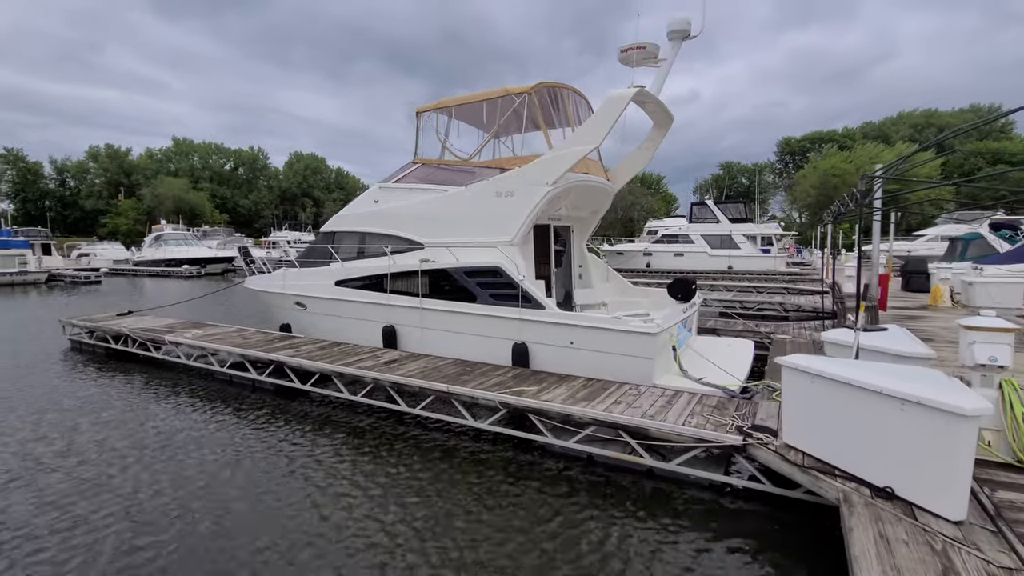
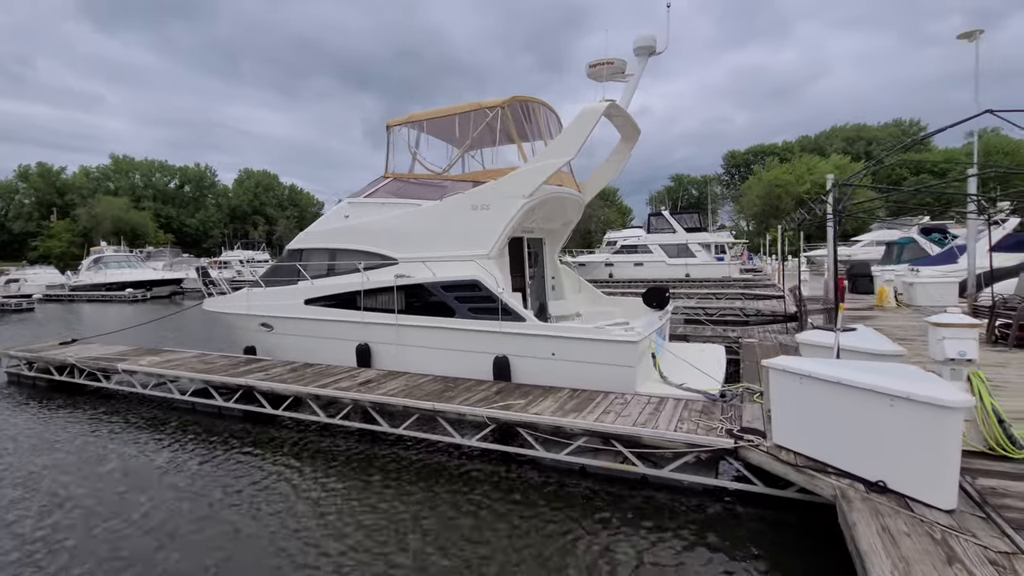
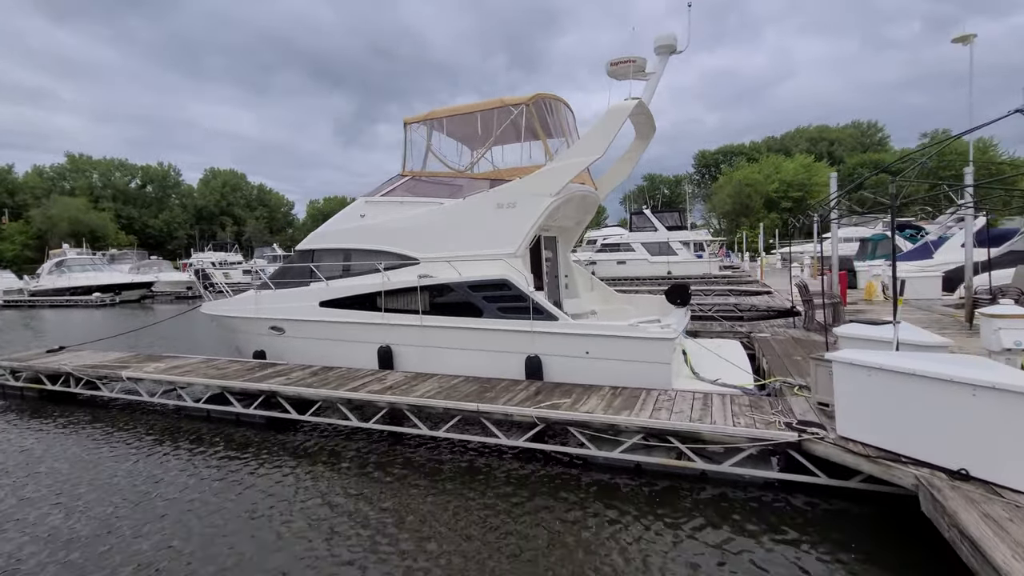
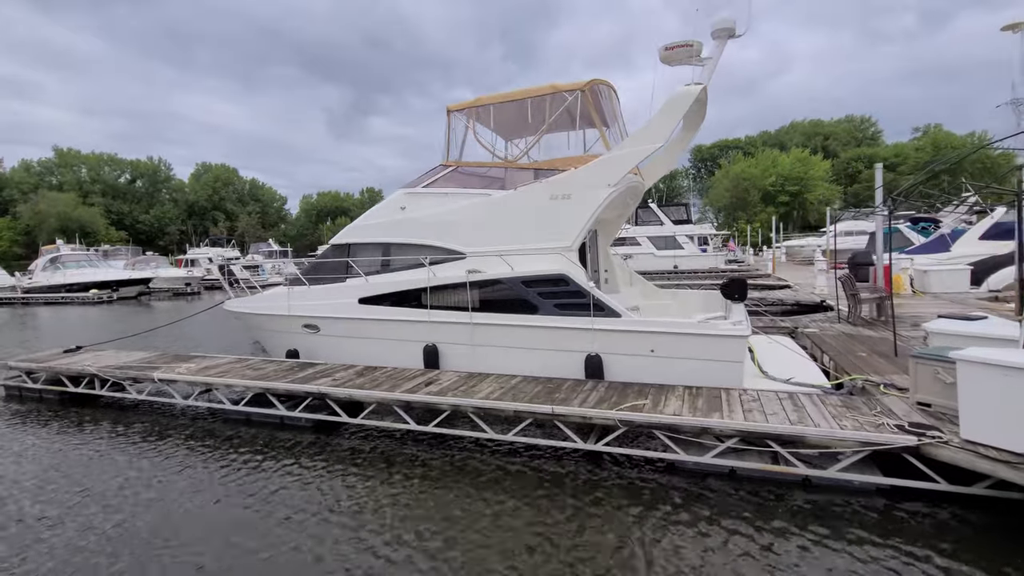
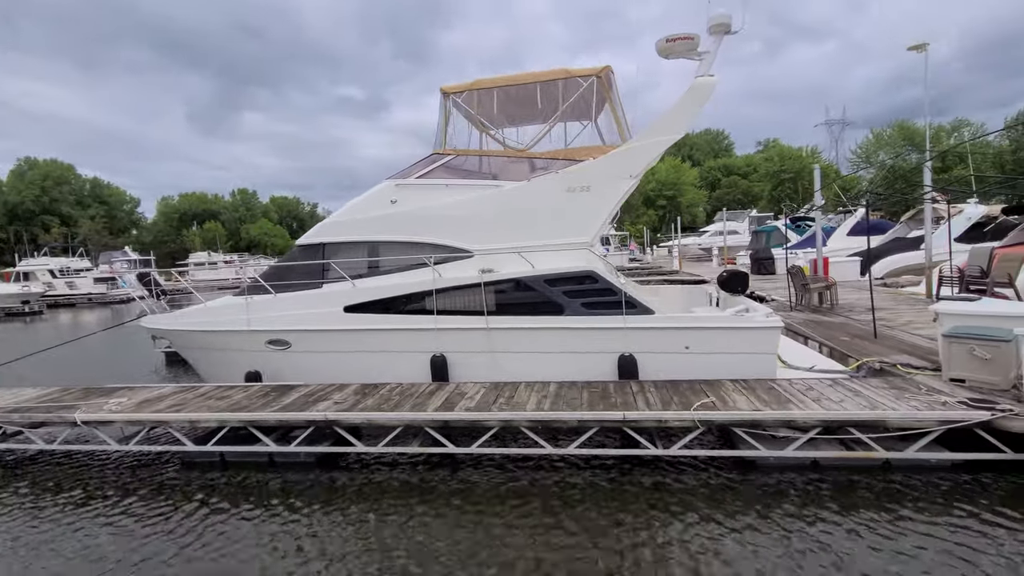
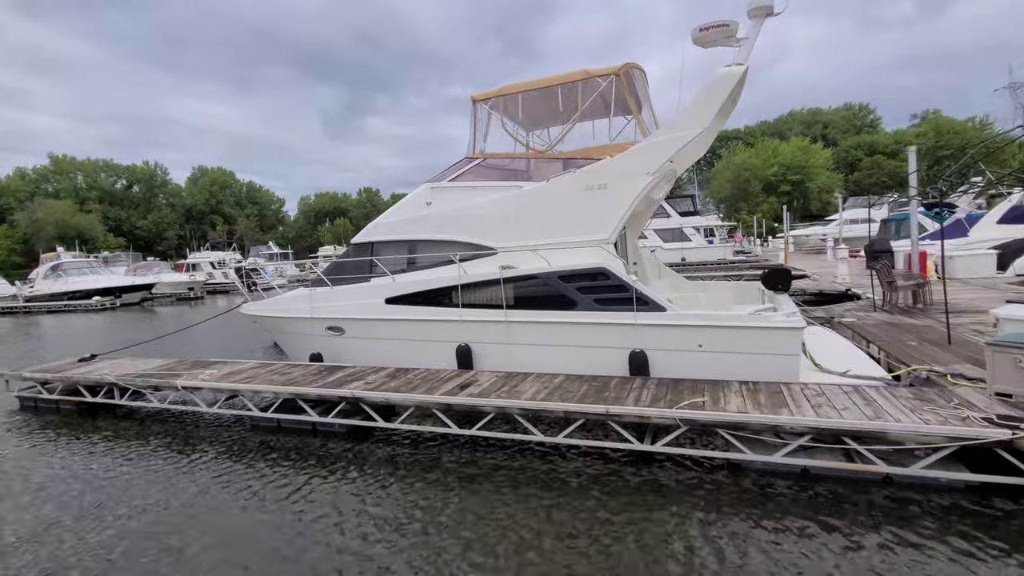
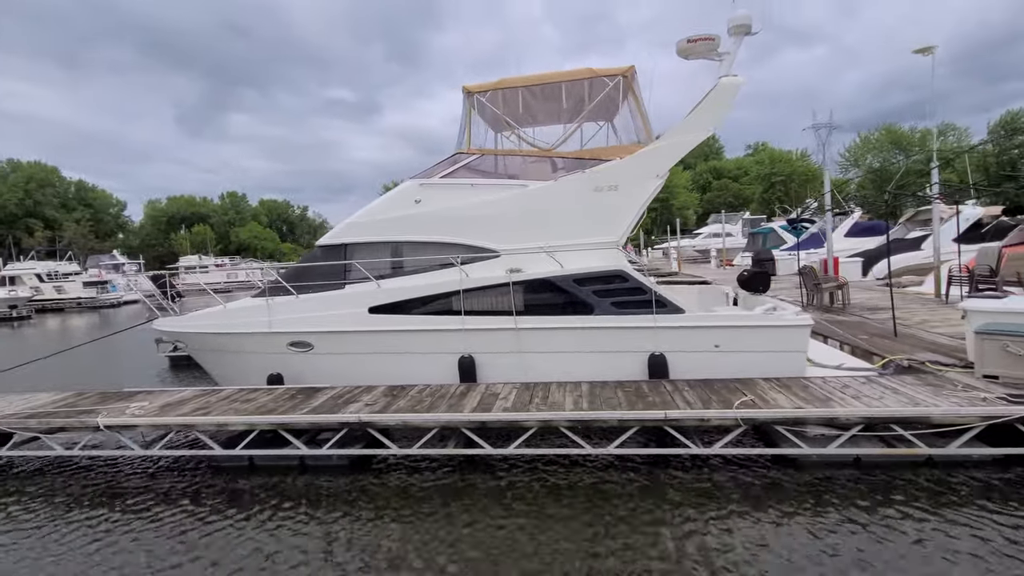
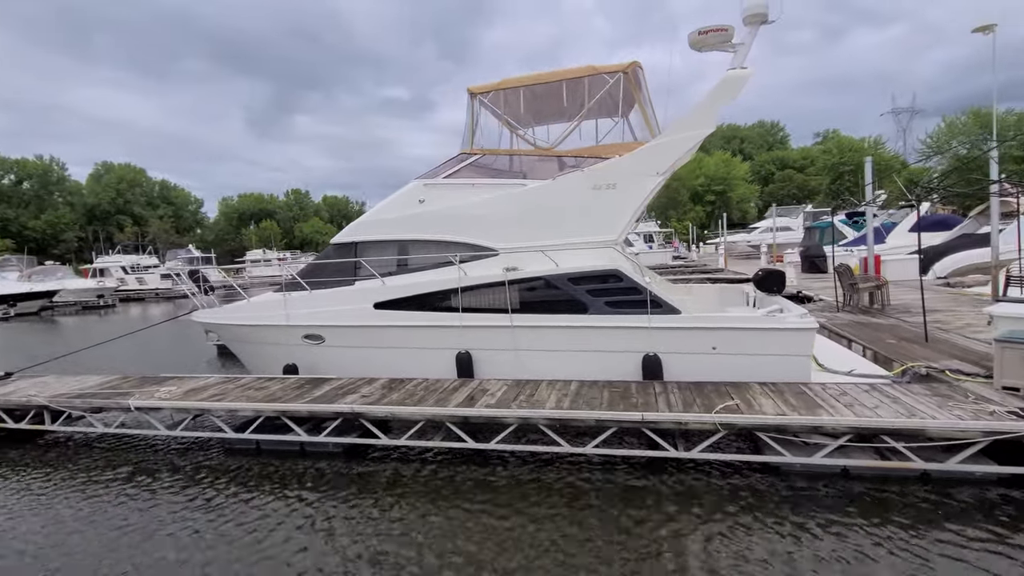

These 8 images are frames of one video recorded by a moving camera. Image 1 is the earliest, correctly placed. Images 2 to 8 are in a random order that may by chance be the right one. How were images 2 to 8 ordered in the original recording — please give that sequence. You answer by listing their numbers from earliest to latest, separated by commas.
2, 3, 4, 6, 8, 5, 7
